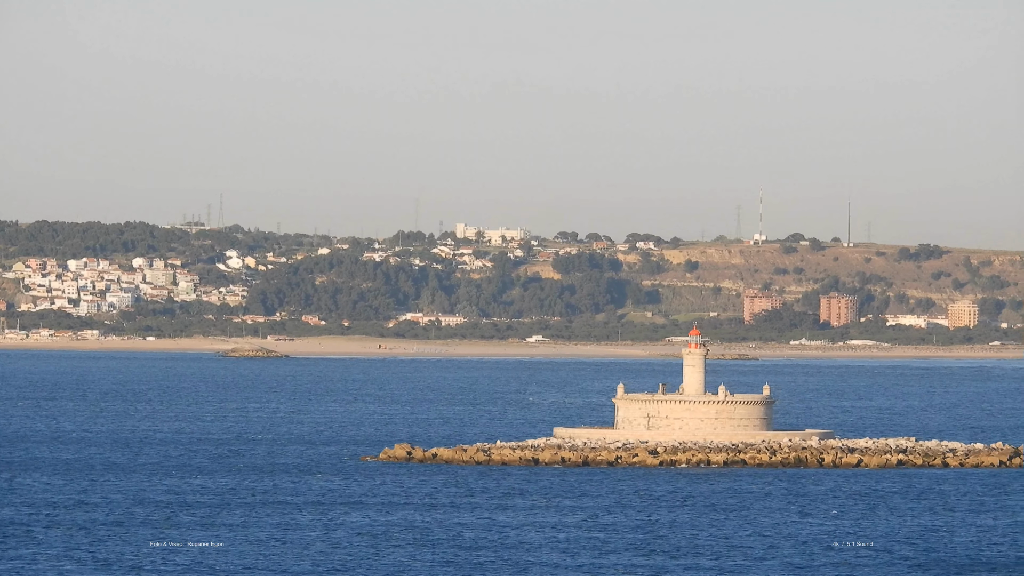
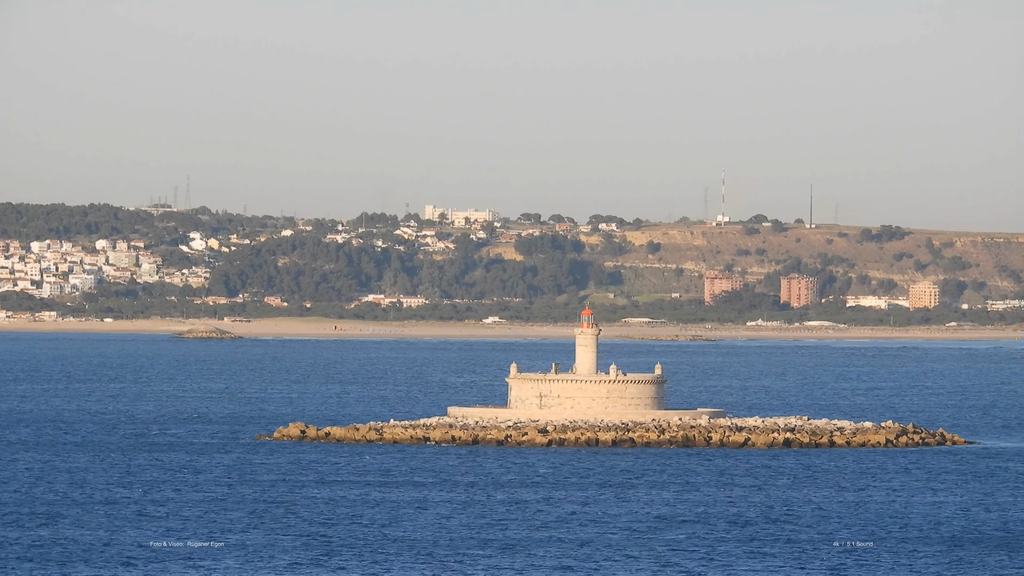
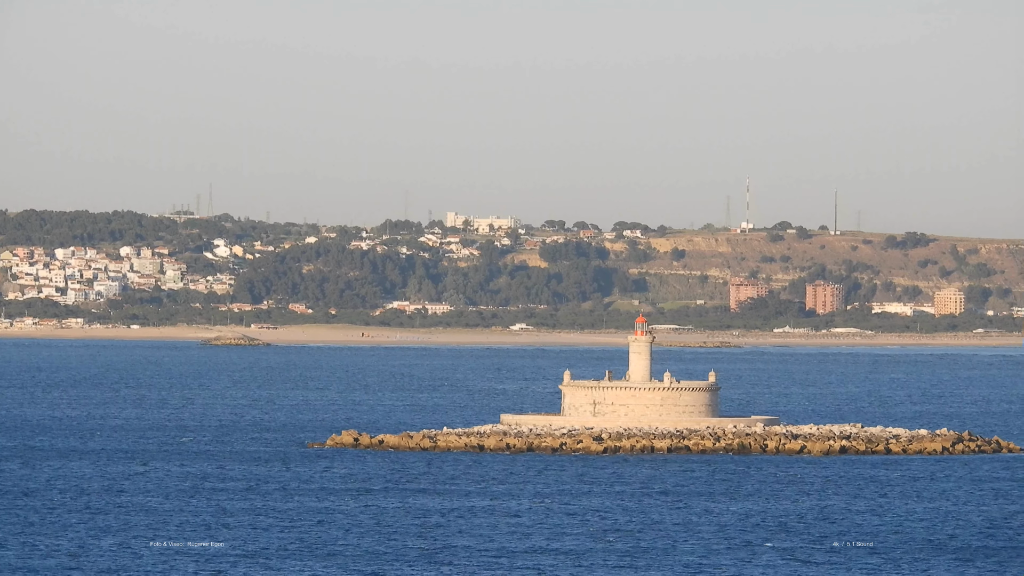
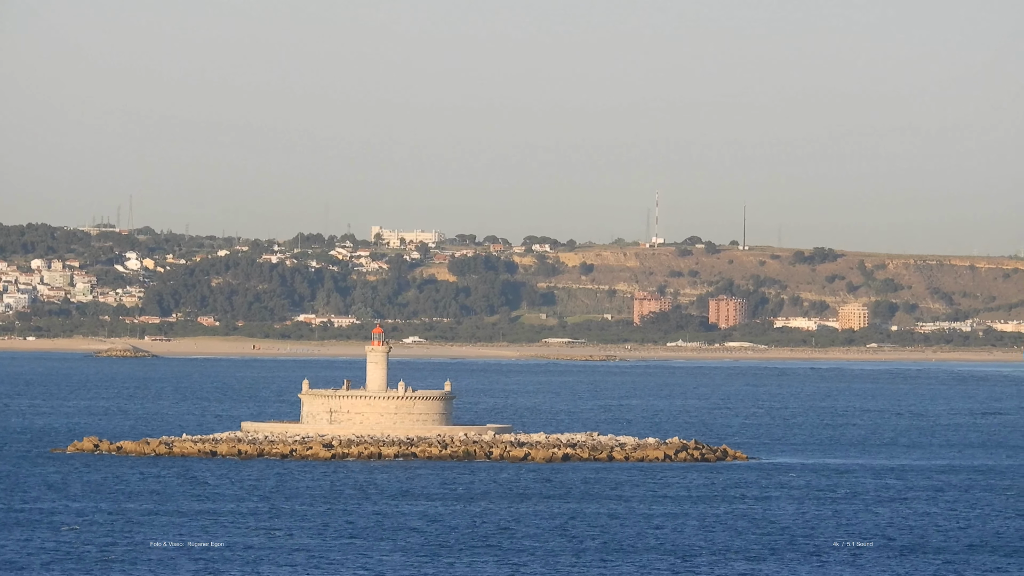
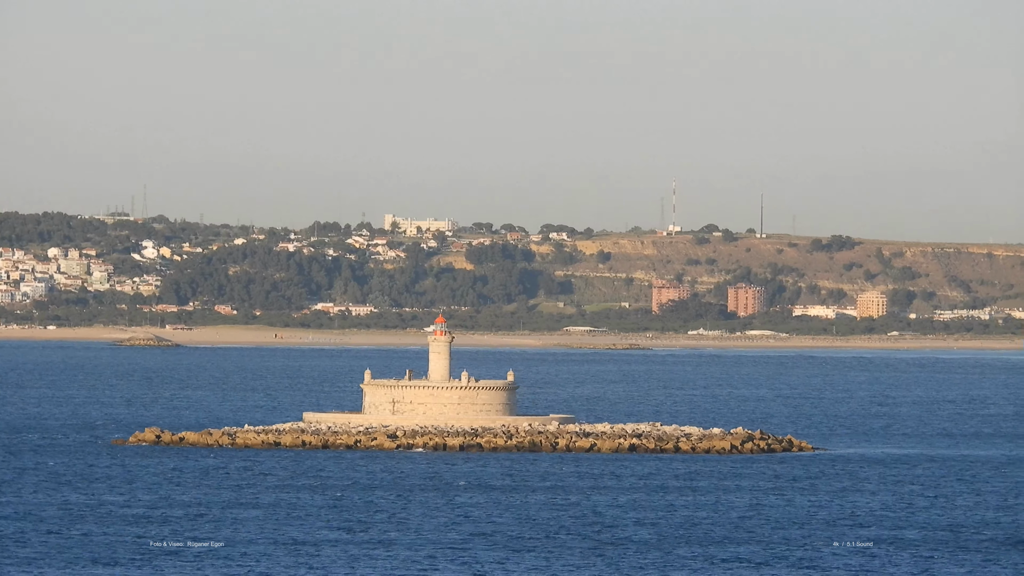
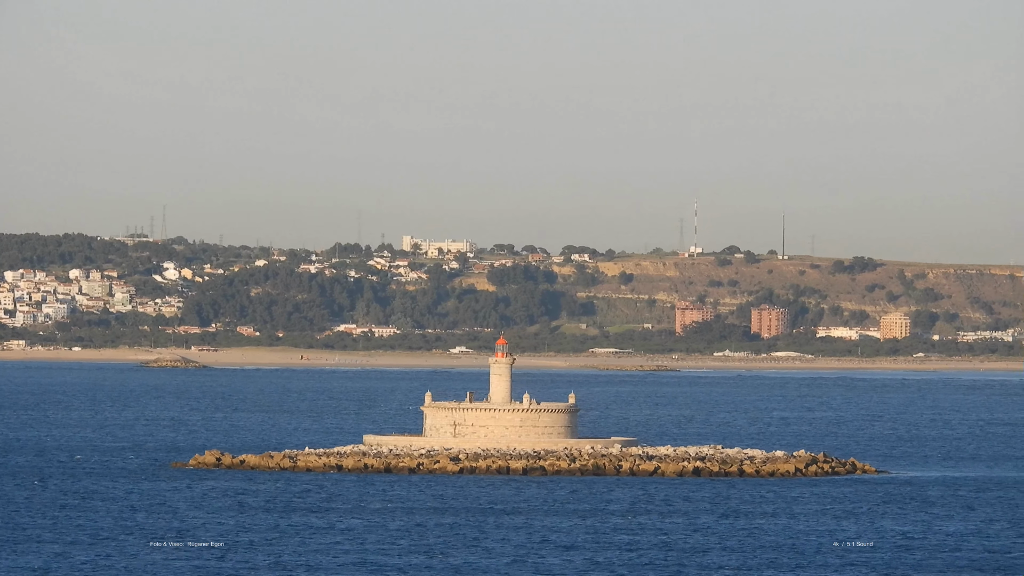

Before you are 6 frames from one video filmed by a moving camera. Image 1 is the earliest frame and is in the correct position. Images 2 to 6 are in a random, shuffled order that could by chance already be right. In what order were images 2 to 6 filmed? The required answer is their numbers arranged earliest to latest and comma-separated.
3, 2, 6, 5, 4
